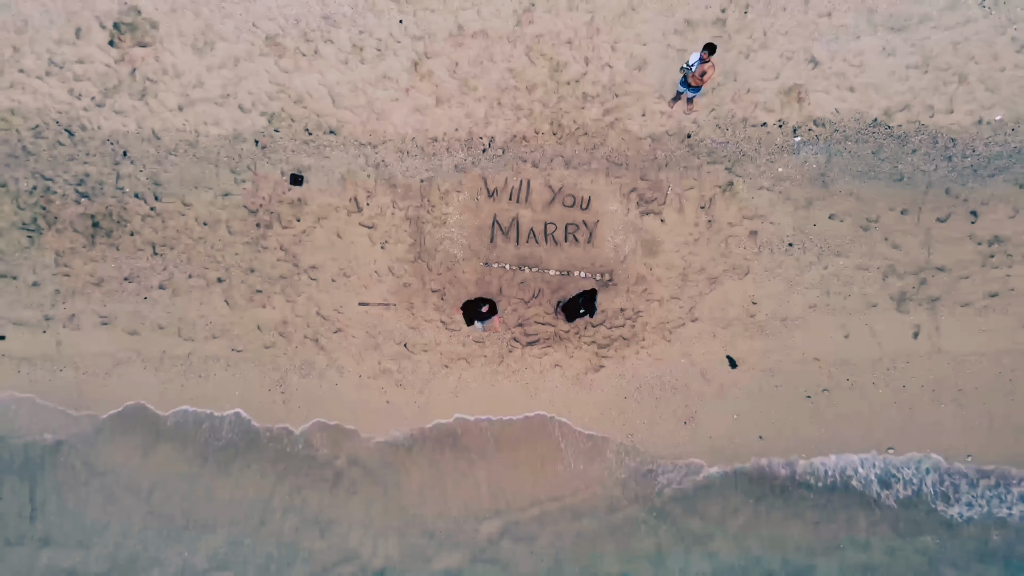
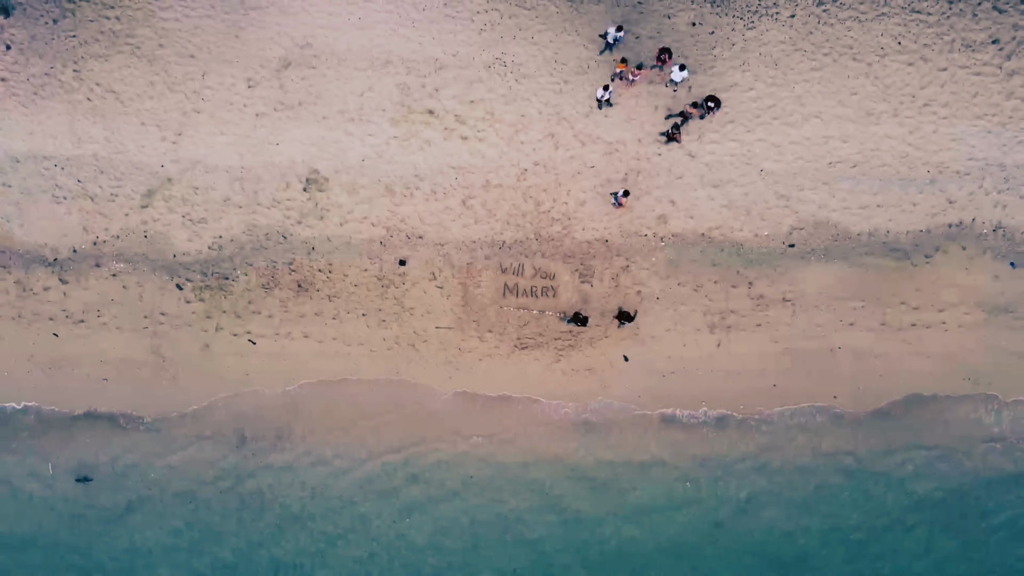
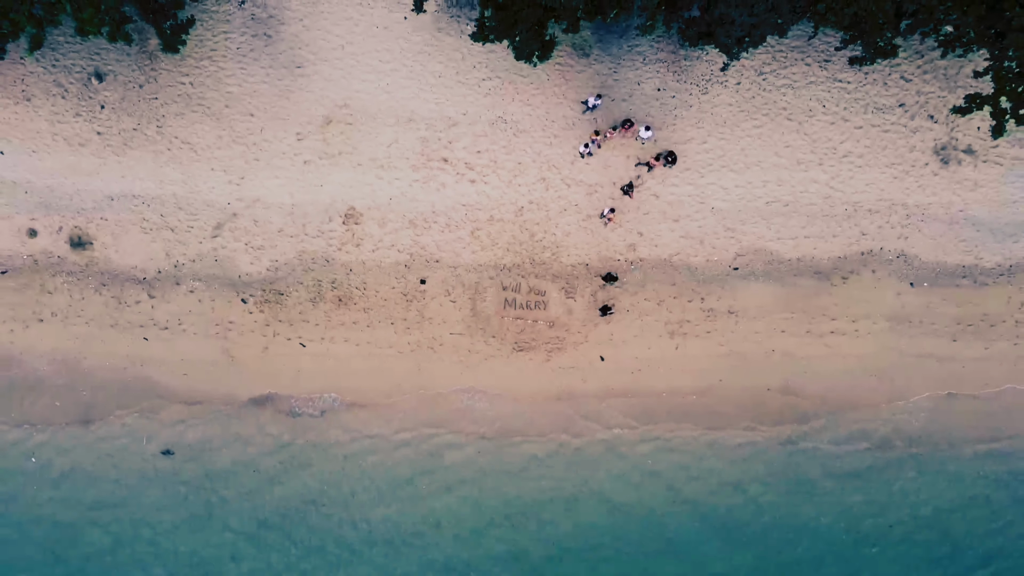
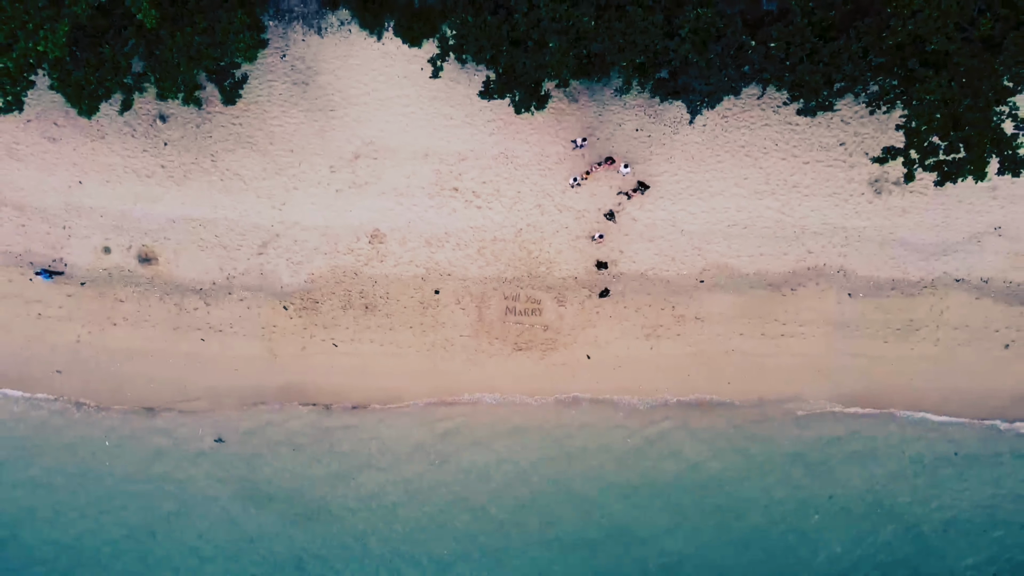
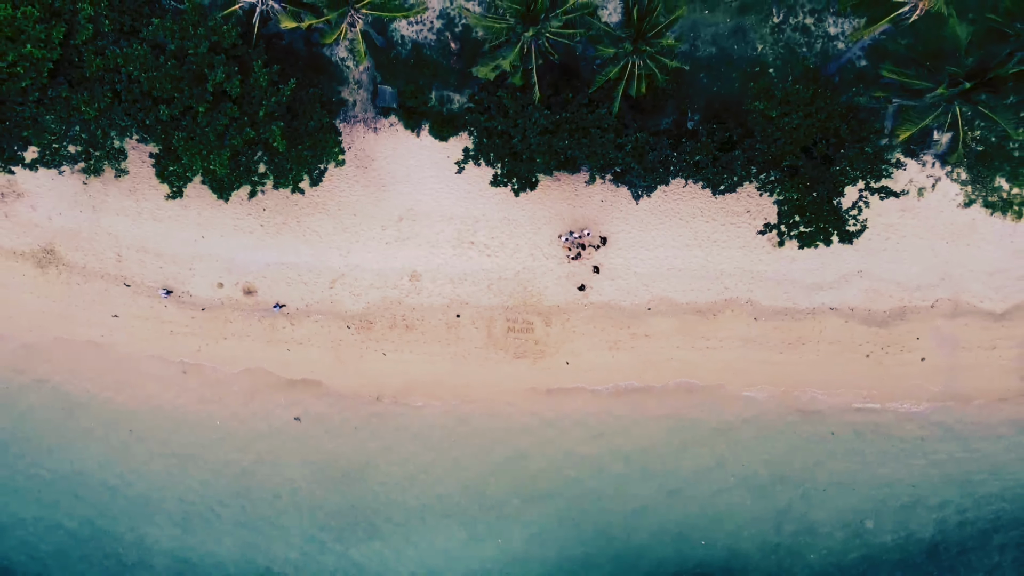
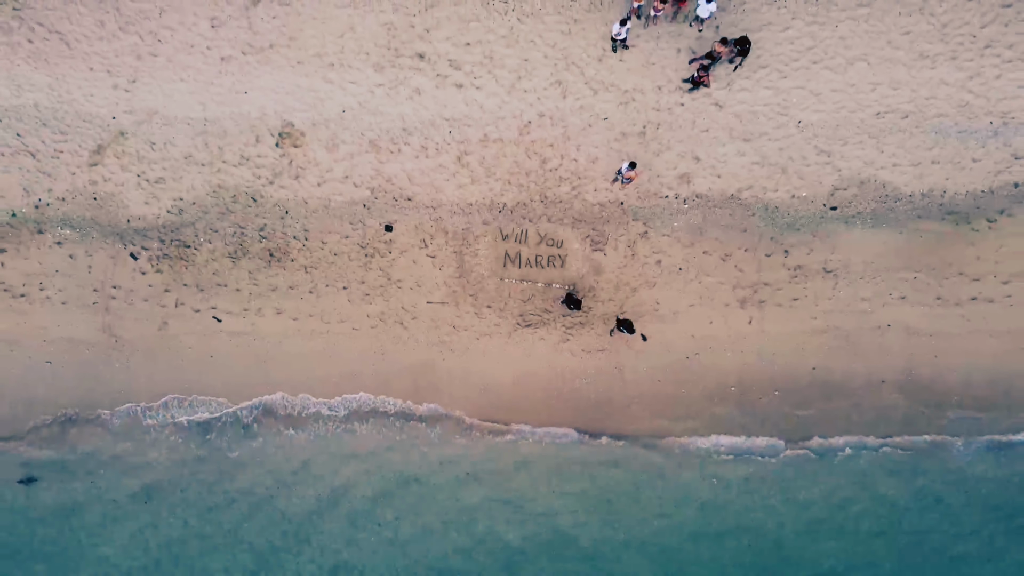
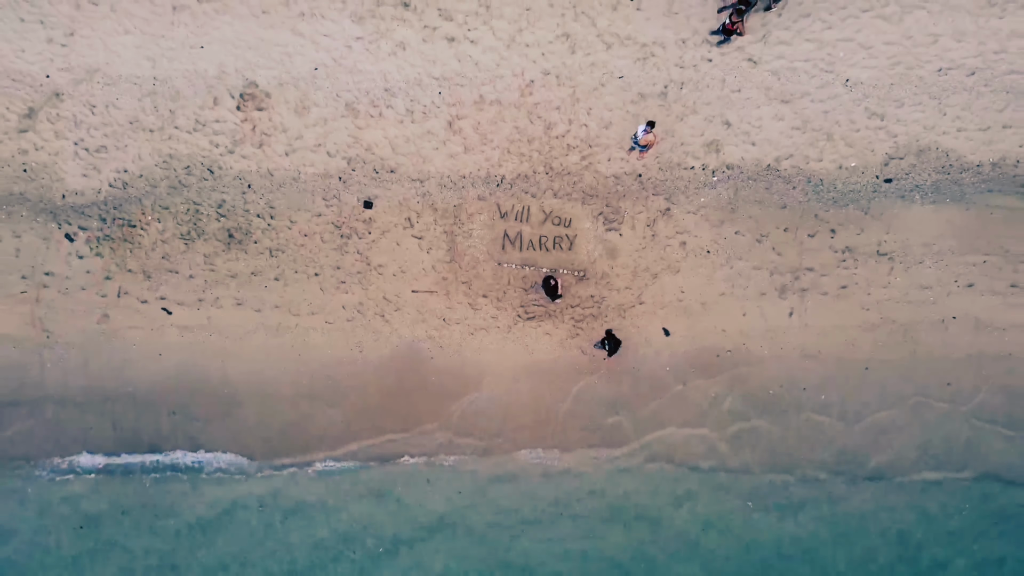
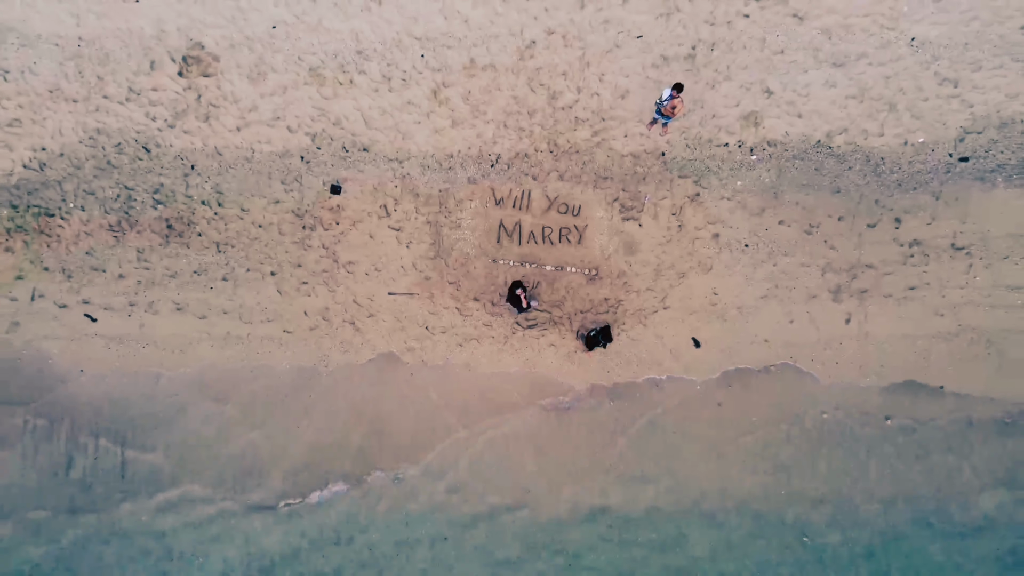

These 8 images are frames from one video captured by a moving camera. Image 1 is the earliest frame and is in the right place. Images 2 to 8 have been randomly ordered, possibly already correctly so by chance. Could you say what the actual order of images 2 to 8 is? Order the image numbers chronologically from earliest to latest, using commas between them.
8, 7, 6, 2, 3, 4, 5
